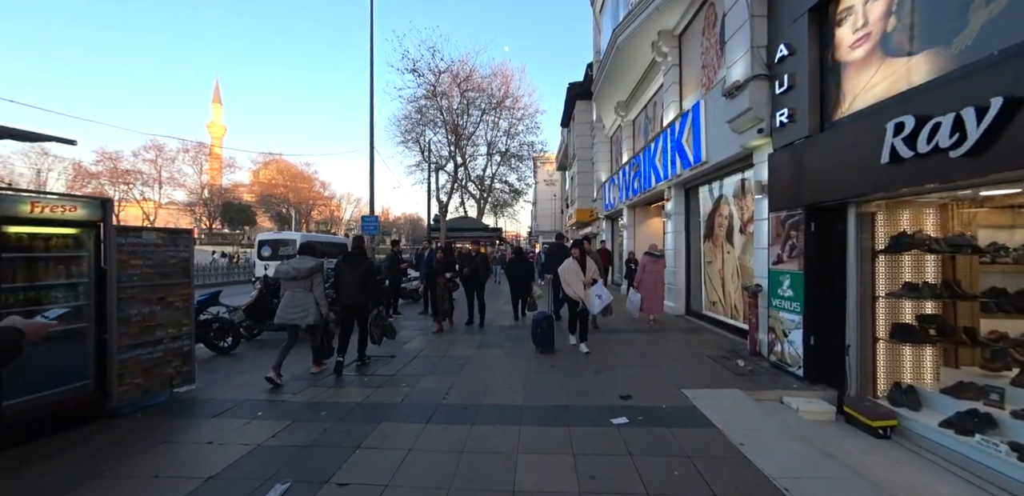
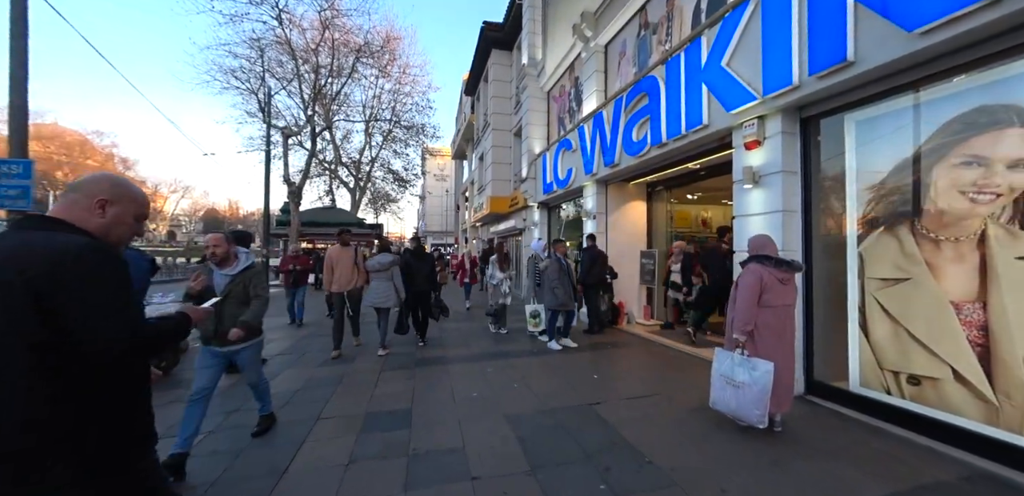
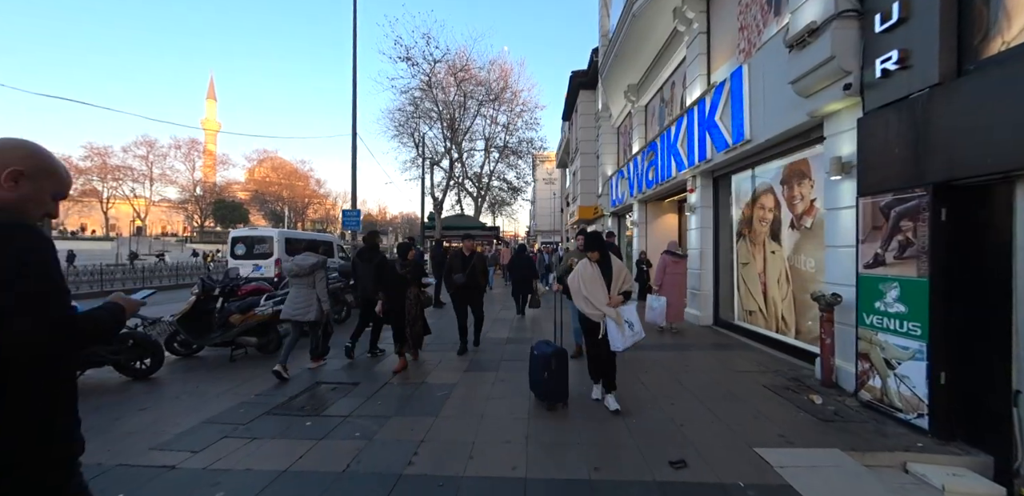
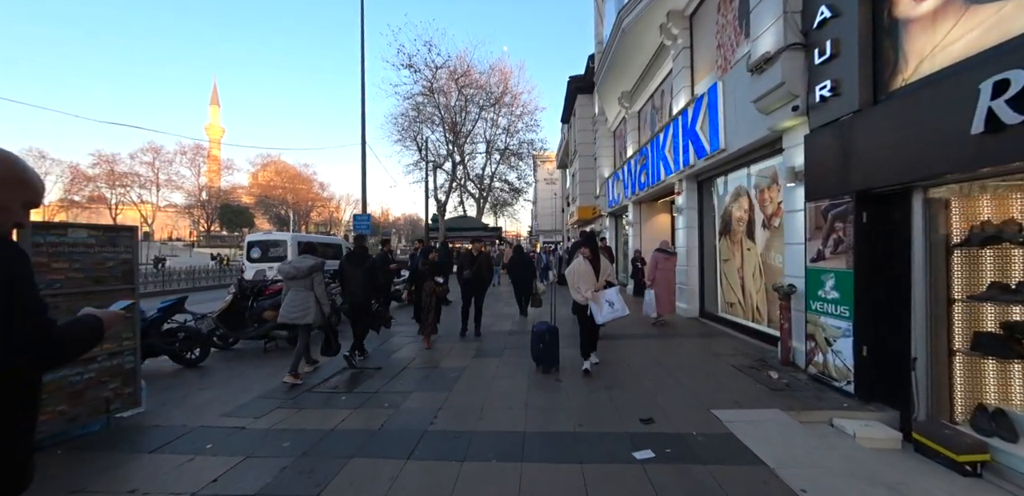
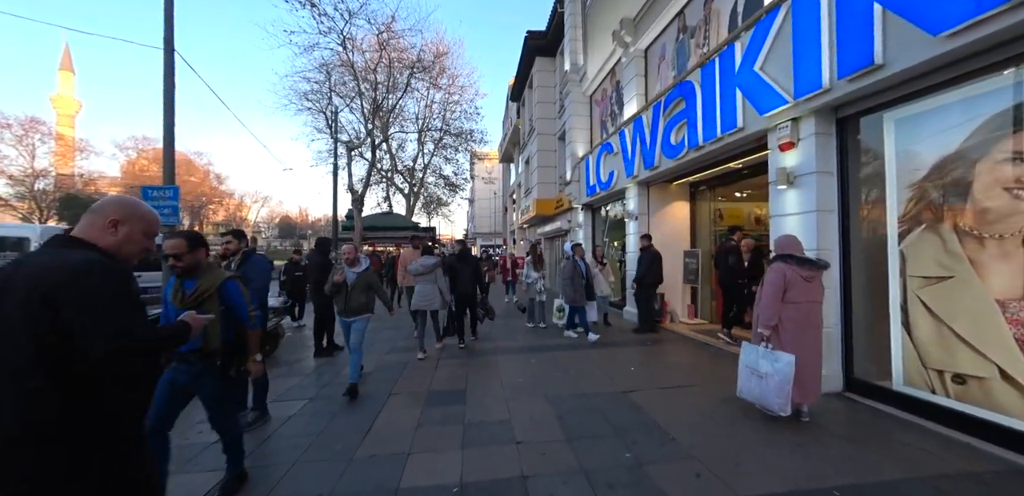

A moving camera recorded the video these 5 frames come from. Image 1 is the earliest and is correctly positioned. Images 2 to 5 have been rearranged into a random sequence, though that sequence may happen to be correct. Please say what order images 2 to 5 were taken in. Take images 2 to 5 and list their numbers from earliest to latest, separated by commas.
4, 3, 5, 2
